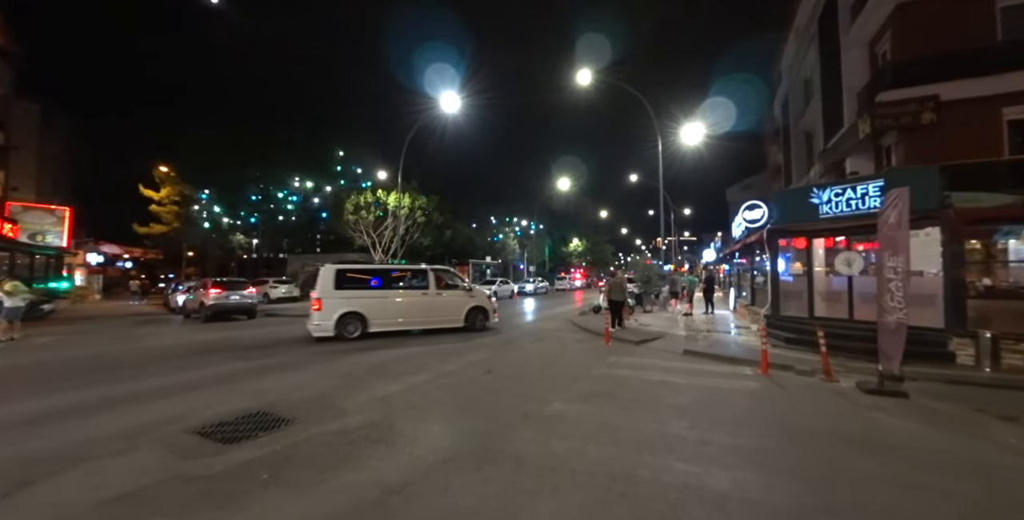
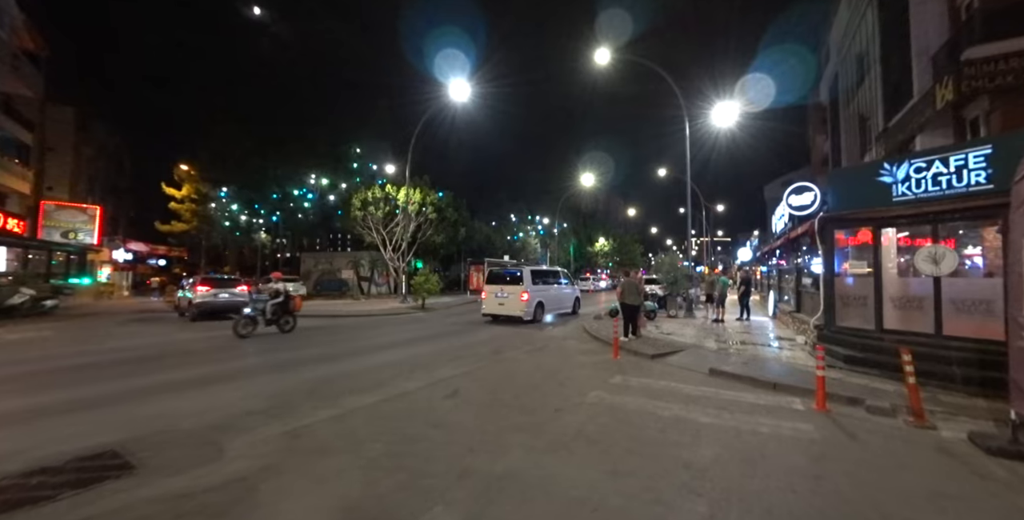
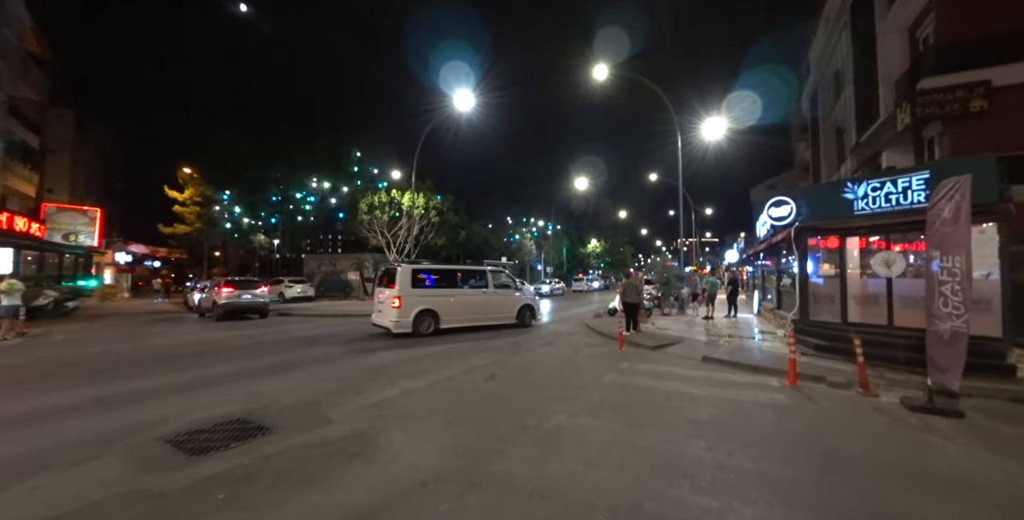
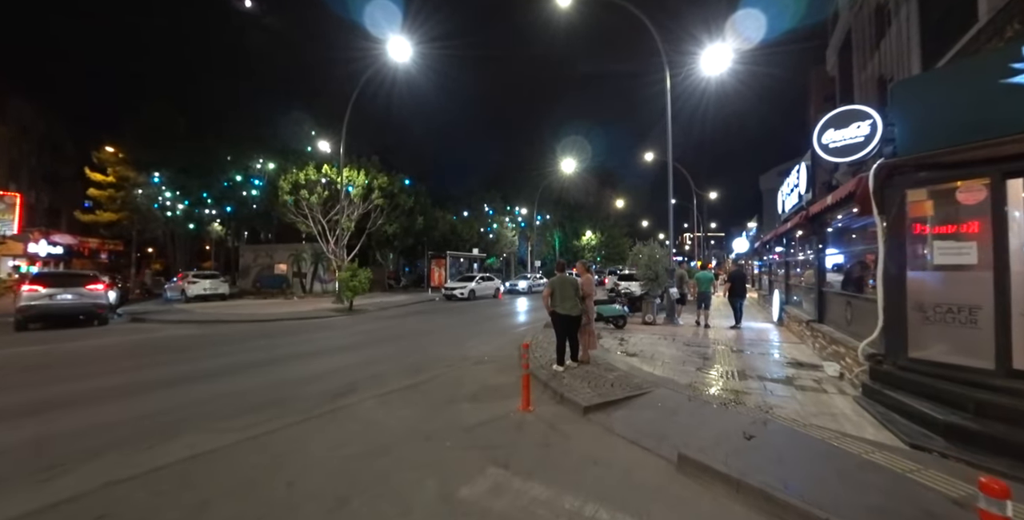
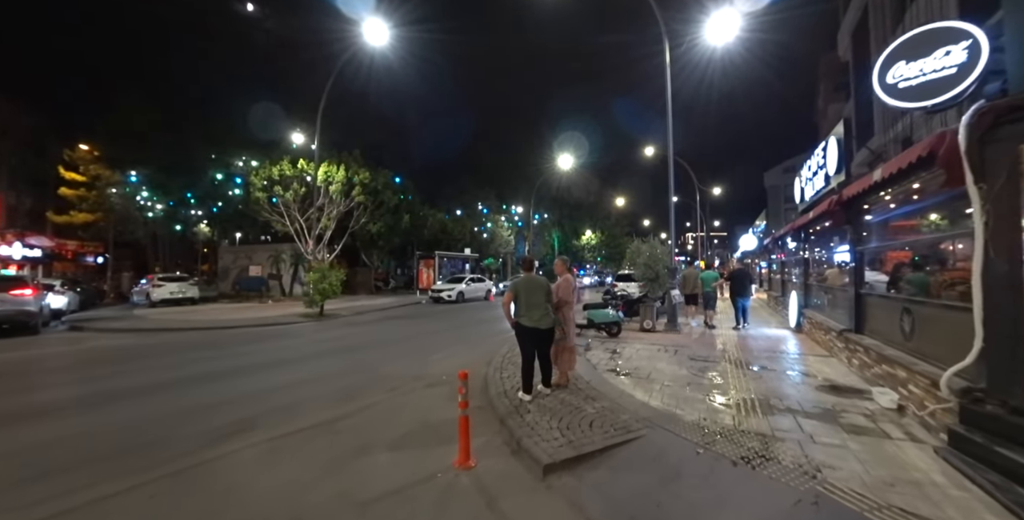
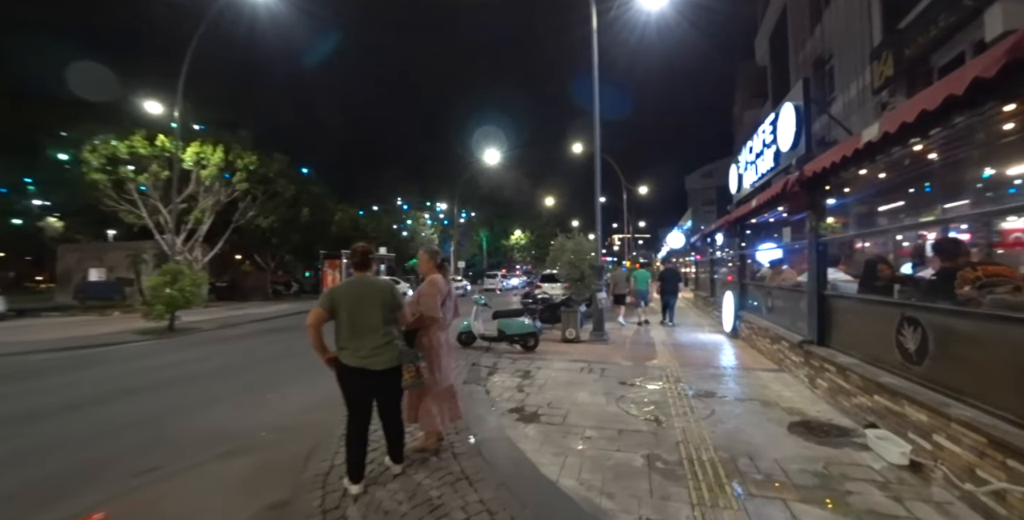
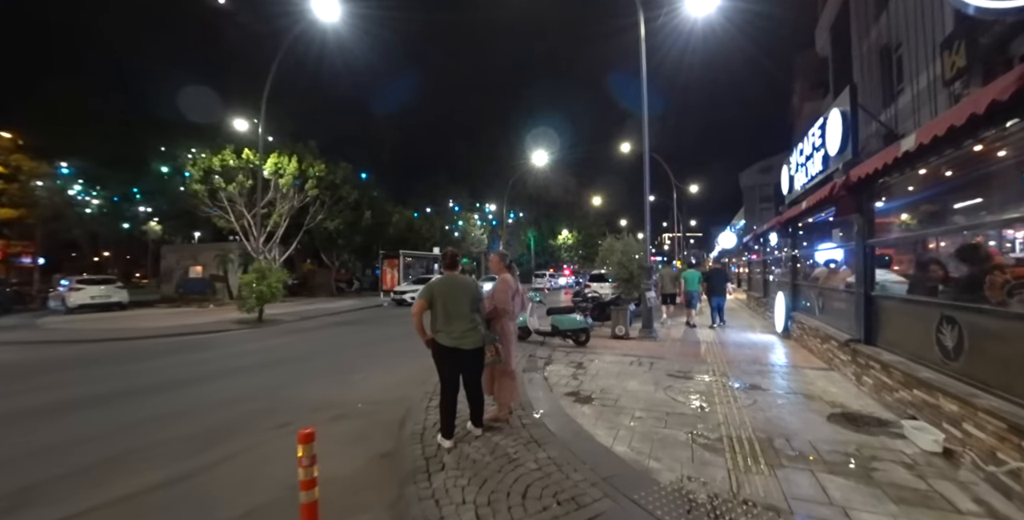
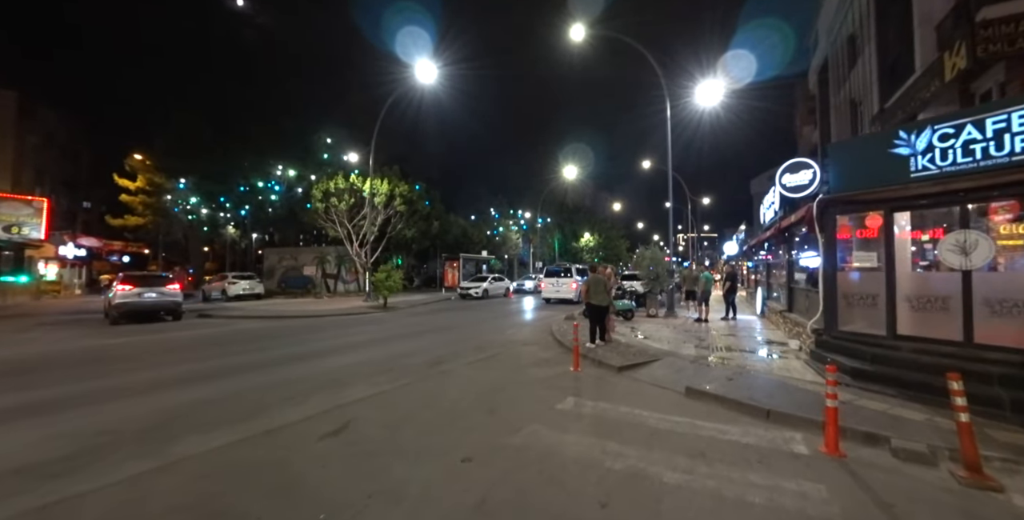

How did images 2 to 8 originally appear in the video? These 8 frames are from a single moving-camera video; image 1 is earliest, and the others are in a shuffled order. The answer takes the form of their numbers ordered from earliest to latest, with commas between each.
3, 2, 8, 4, 5, 7, 6
